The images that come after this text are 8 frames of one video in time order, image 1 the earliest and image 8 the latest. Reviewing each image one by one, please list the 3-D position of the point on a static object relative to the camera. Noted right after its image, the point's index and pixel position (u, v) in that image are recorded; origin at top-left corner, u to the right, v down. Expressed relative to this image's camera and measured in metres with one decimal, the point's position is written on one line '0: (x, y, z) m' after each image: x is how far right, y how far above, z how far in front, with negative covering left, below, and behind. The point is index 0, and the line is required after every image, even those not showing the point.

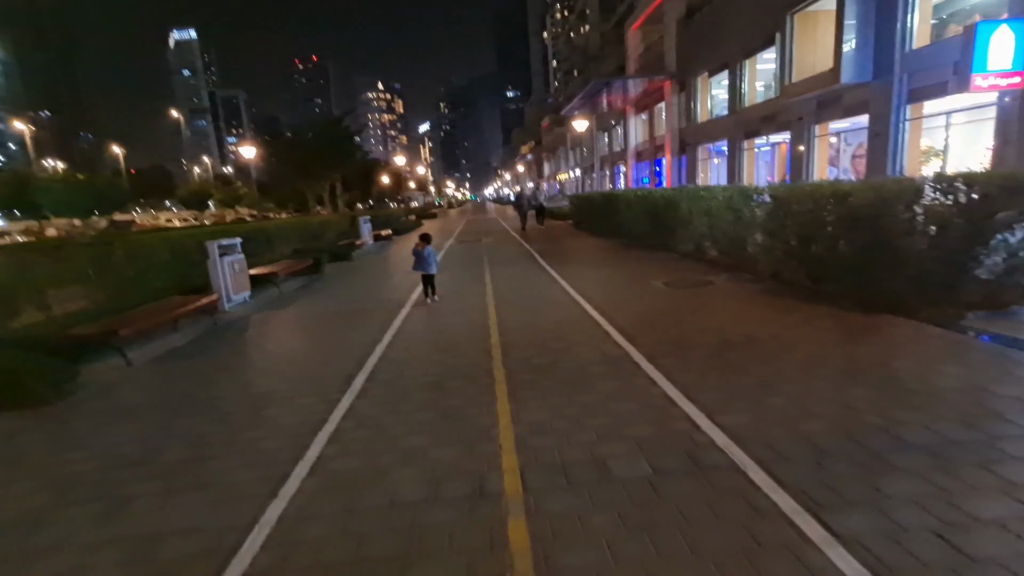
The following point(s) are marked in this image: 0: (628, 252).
0: (+3.6, +1.1, +15.7) m
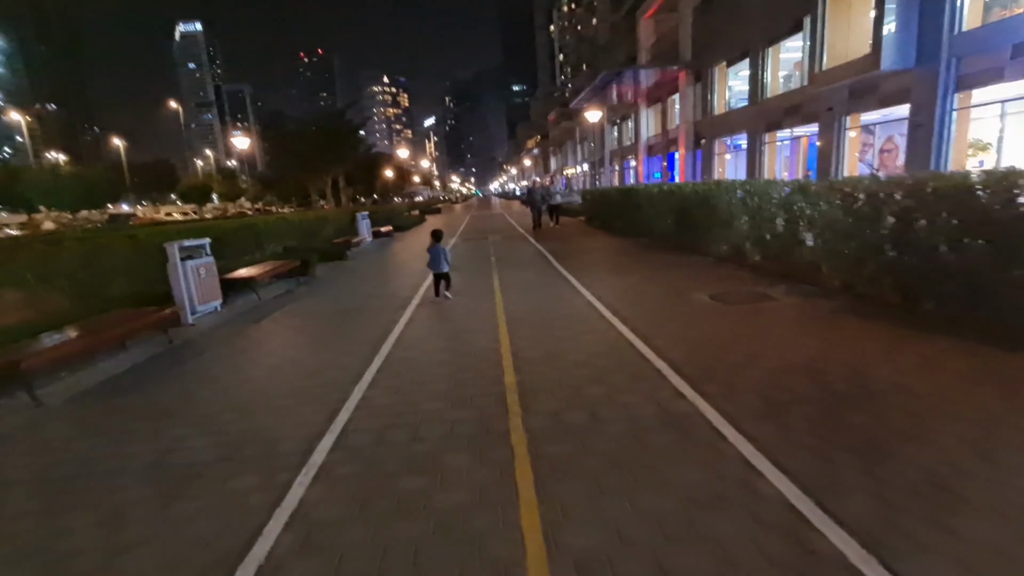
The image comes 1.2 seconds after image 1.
0: (+3.8, +0.9, +14.3) m
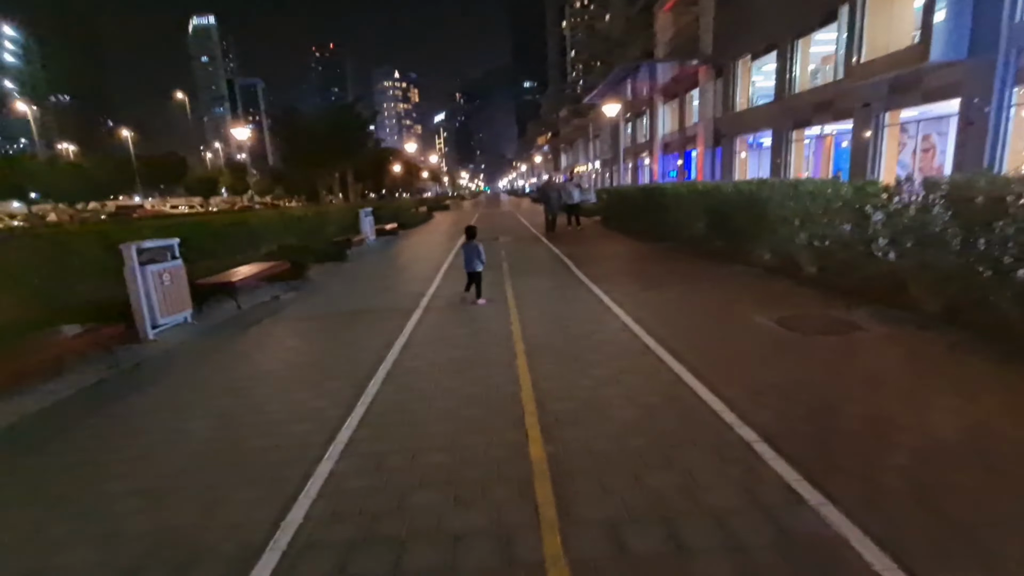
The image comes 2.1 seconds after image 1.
0: (+4.2, +0.7, +13.1) m
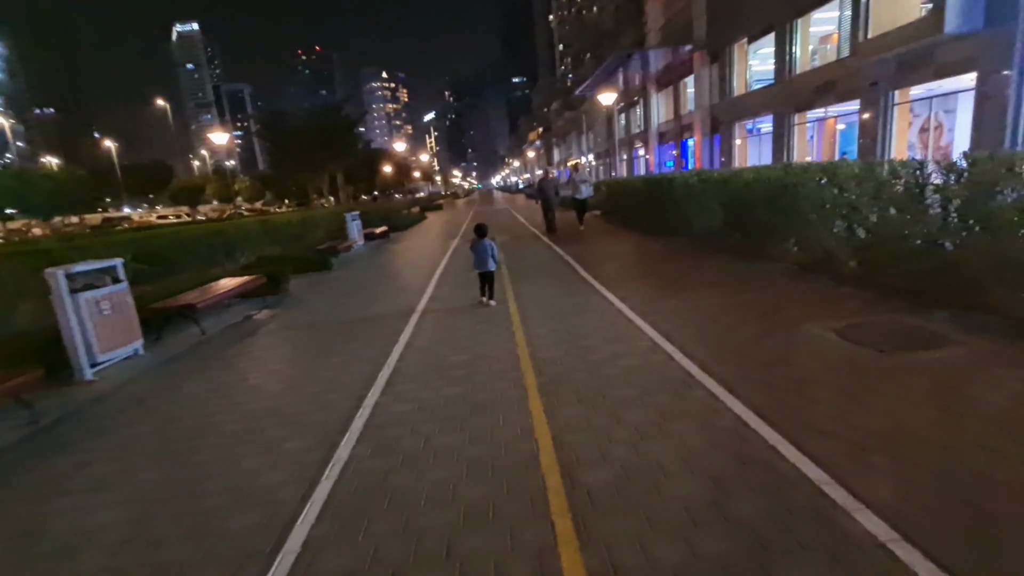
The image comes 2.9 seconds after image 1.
0: (+4.1, +0.8, +12.1) m
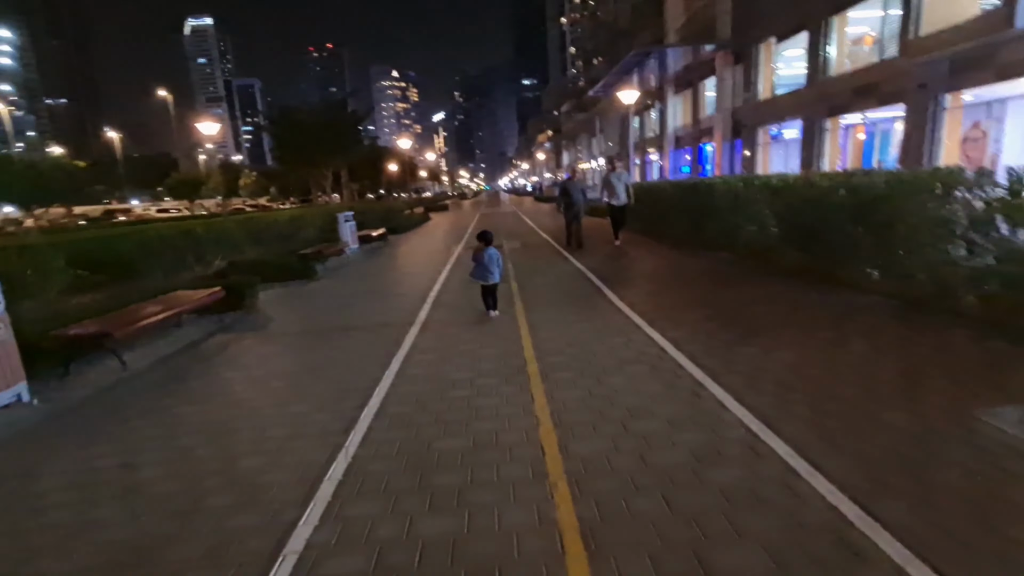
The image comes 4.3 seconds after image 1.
0: (+4.4, +0.3, +10.5) m
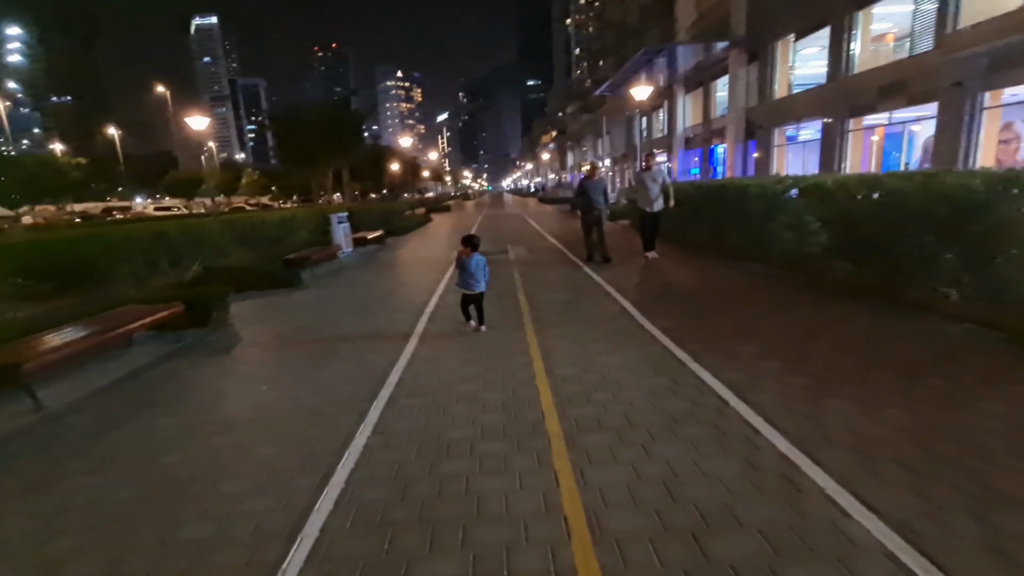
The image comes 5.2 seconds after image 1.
0: (+4.5, 0.0, +9.4) m
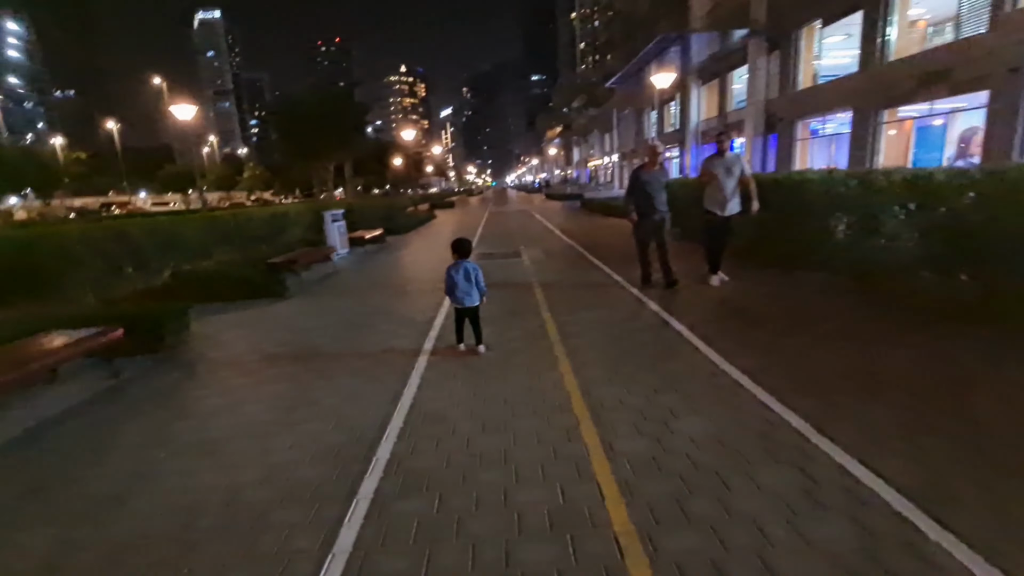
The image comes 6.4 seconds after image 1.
0: (+4.8, -0.2, +8.0) m
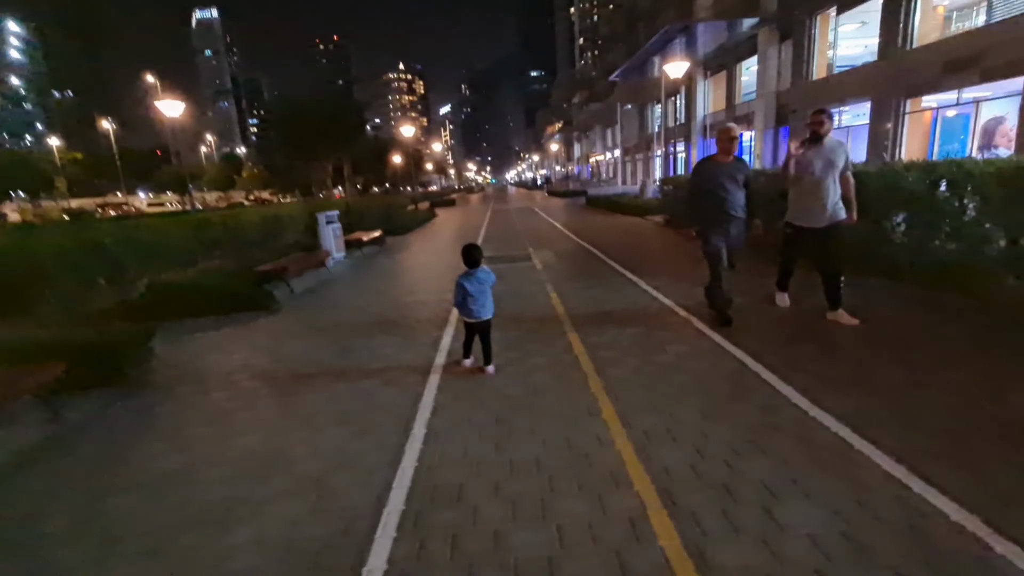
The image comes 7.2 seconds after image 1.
0: (+5.0, -0.3, +7.1) m
